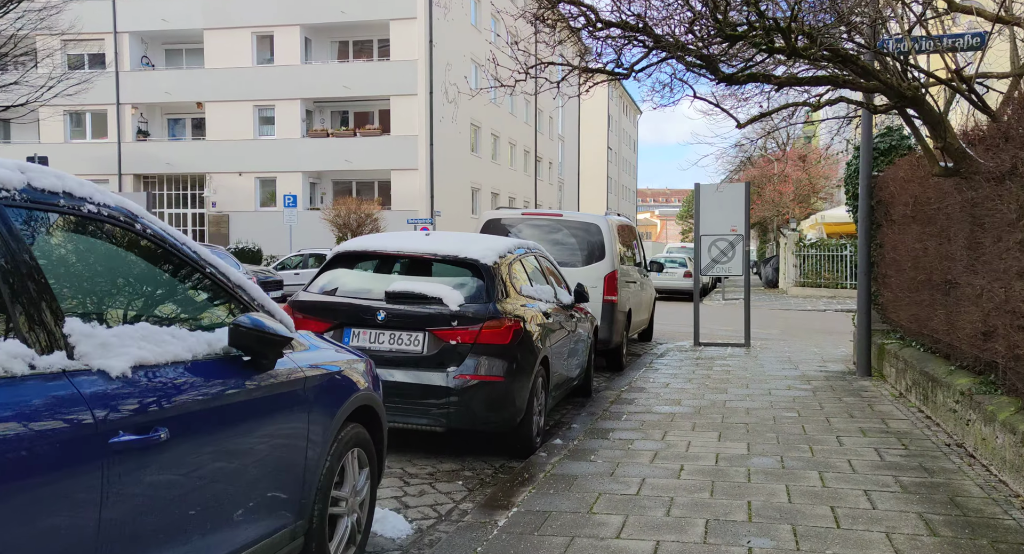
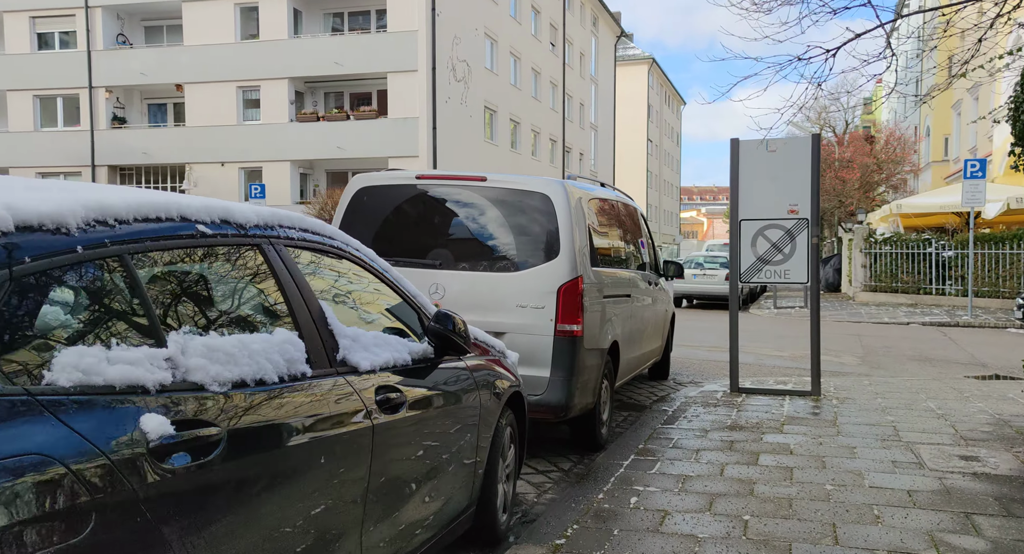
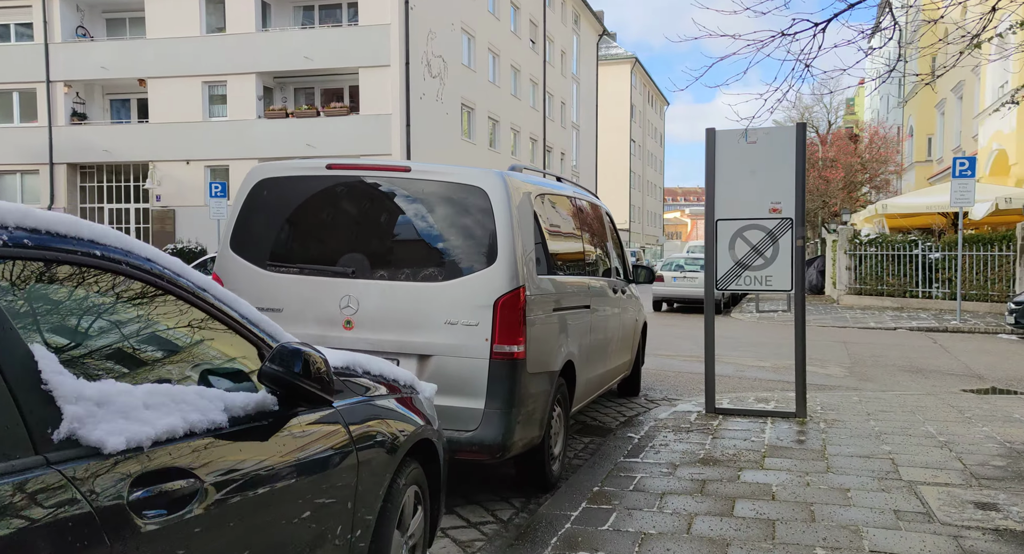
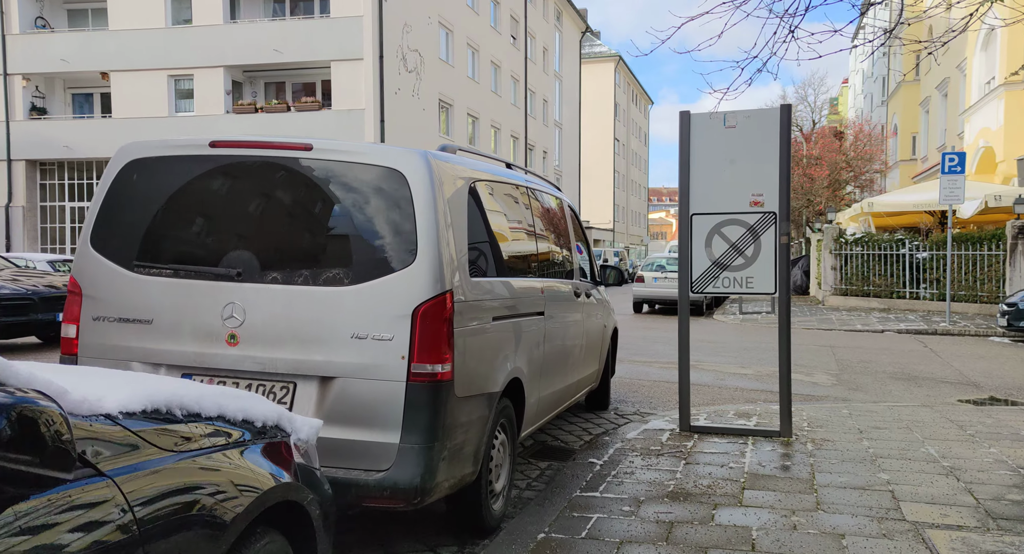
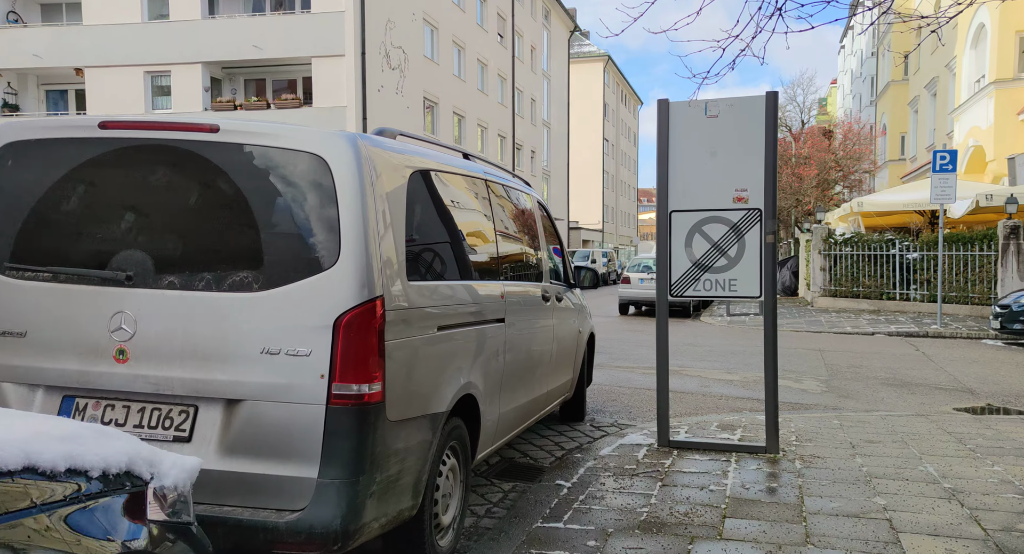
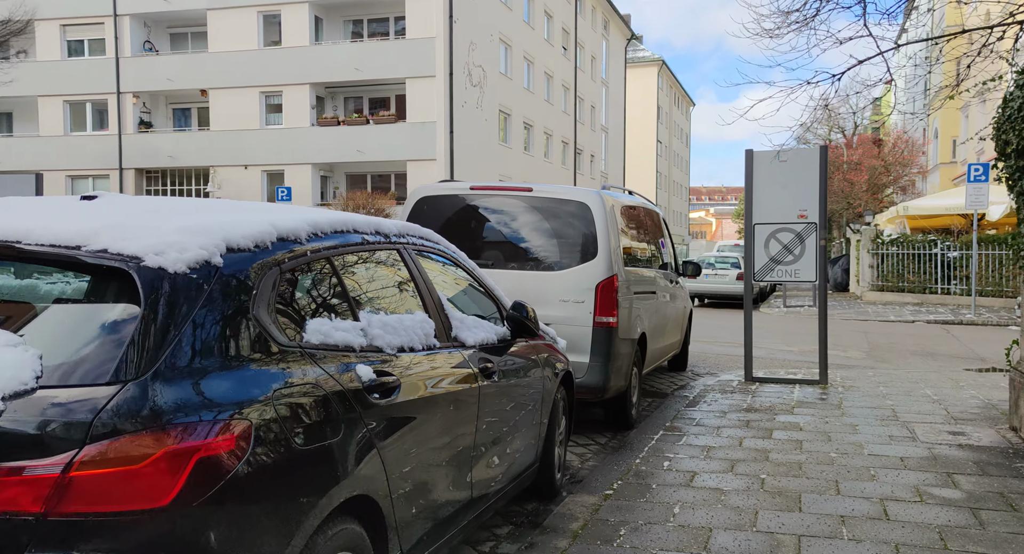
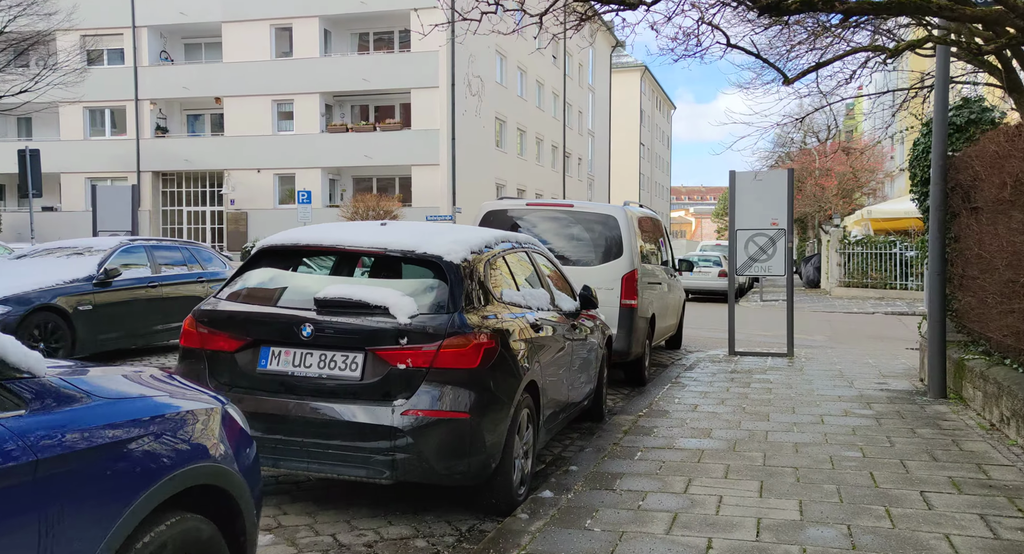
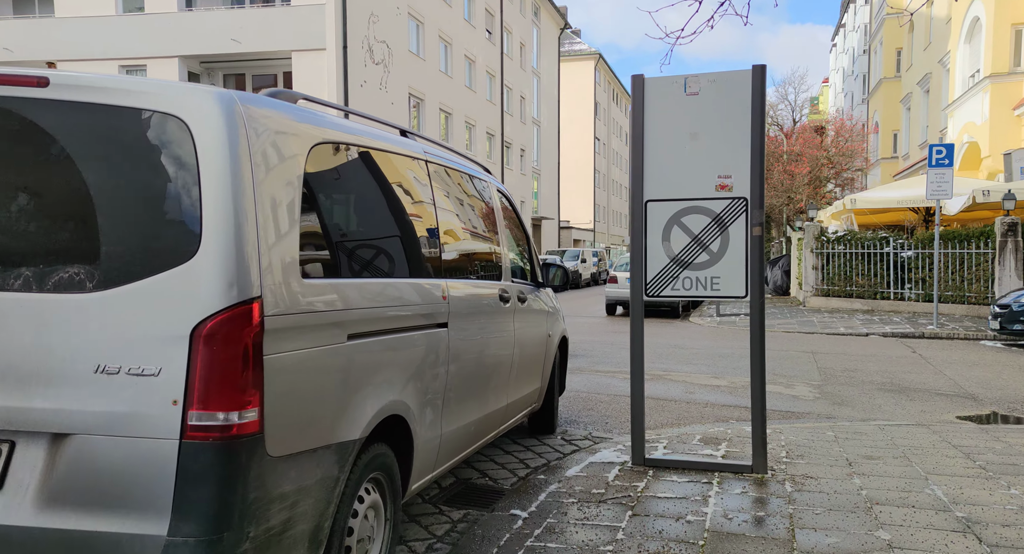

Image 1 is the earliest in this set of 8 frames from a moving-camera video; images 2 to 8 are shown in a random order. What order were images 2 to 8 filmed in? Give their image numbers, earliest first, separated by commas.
7, 6, 2, 3, 4, 5, 8
